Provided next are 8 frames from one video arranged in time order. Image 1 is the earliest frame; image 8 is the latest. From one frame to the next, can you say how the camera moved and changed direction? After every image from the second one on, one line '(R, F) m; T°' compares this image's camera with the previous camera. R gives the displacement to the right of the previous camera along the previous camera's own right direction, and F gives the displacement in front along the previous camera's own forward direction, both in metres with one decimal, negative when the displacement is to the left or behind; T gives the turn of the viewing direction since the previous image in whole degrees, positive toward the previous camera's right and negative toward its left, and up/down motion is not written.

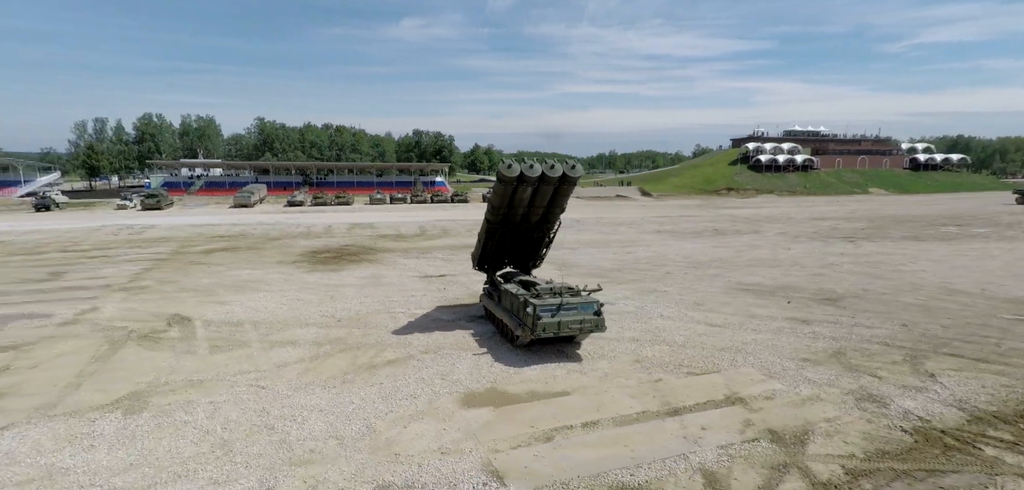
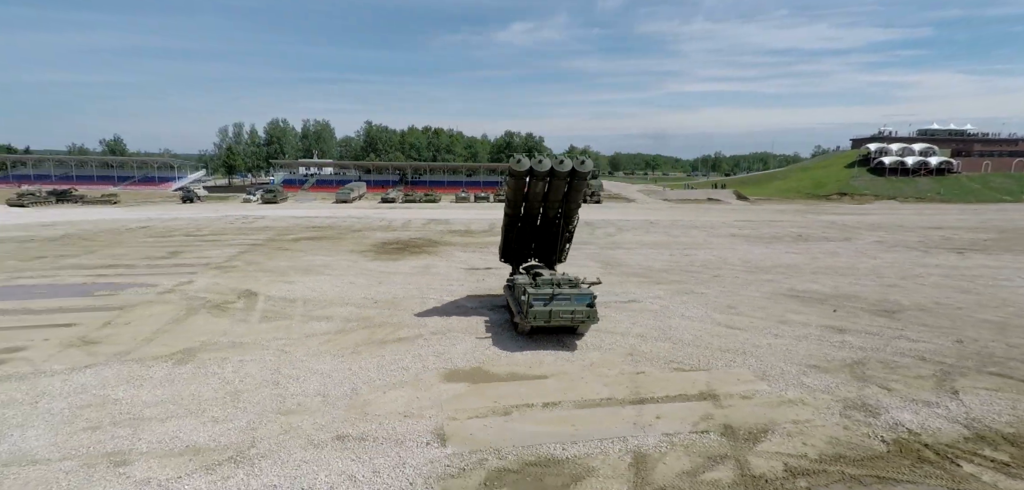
(+2.6, -0.6) m; -11°
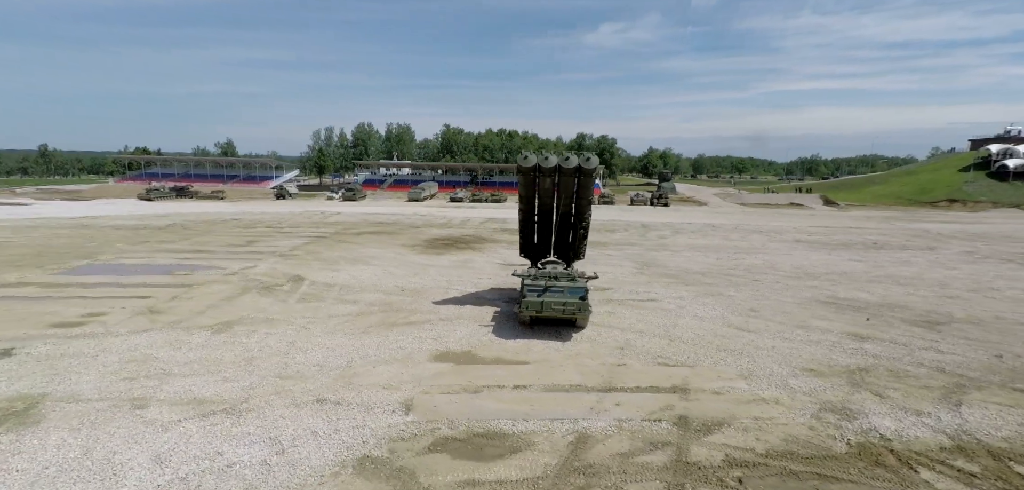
(+2.2, -0.5) m; -9°
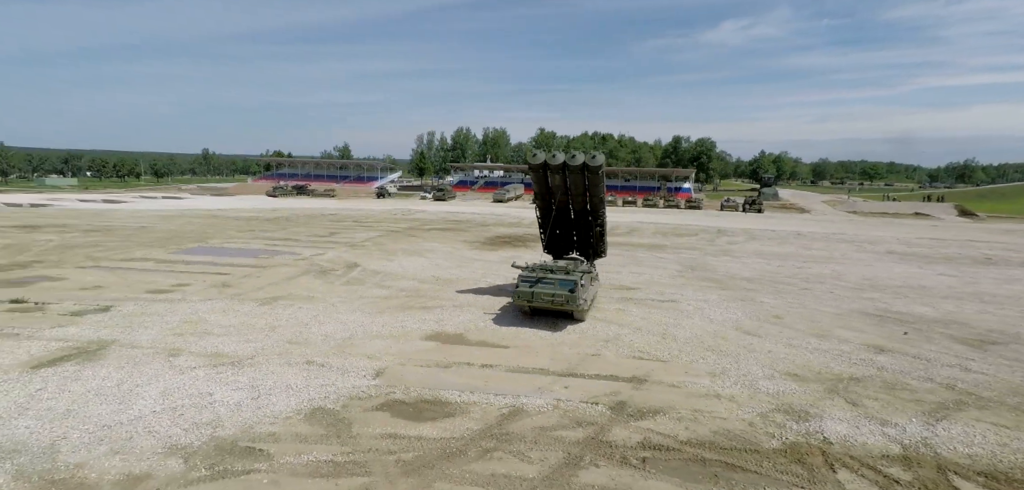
(+3.0, -0.6) m; -11°
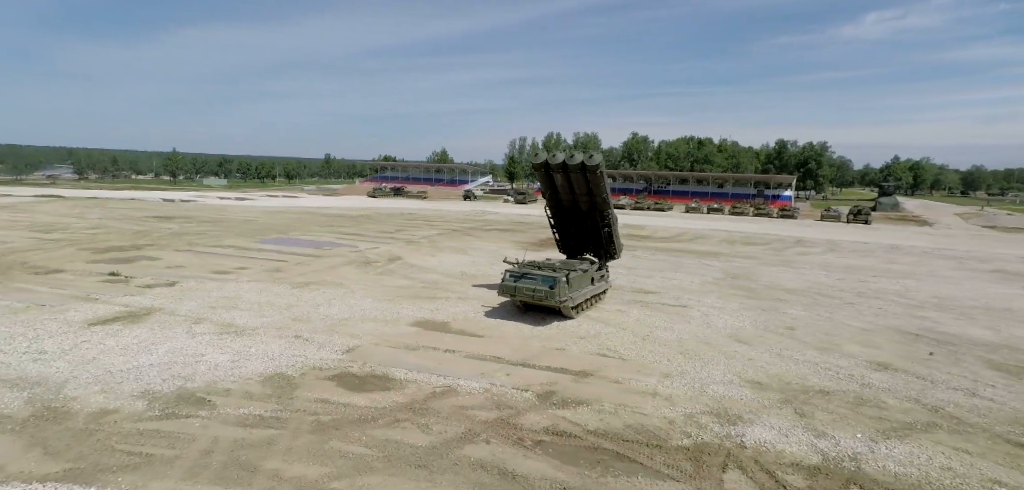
(+3.3, -0.3) m; -11°
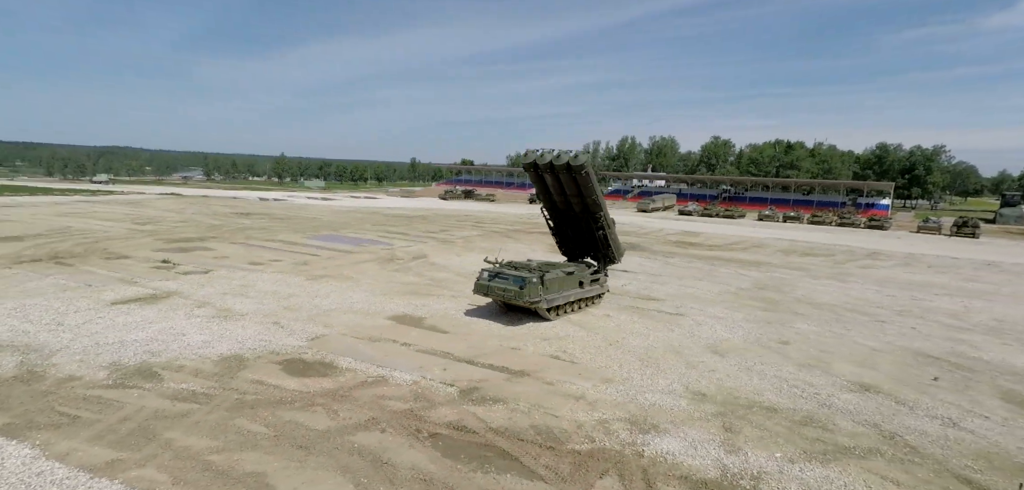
(+3.1, +0.1) m; -9°
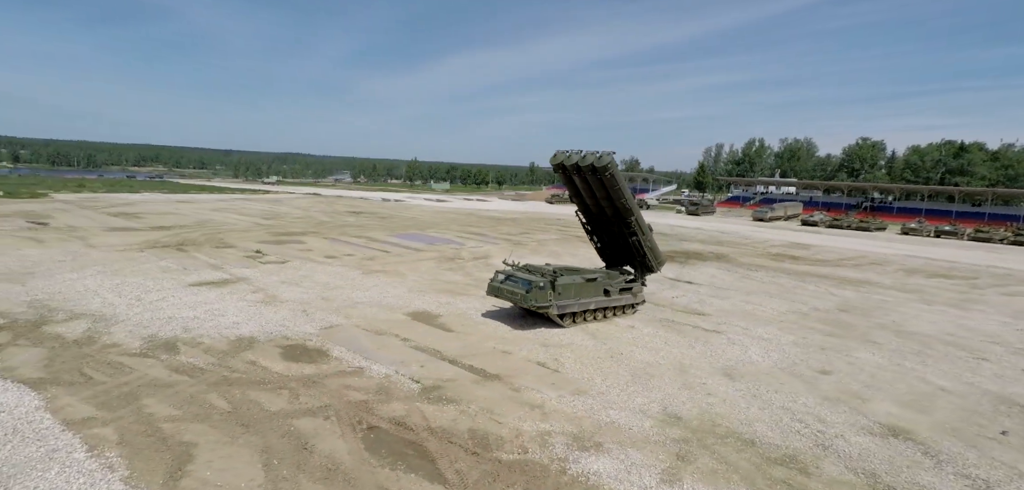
(+3.1, +0.5) m; -13°
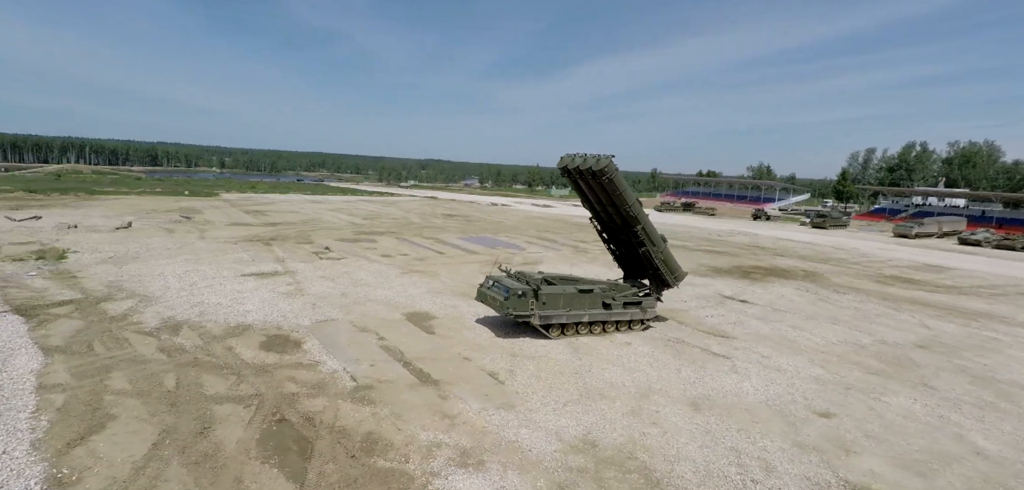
(+3.8, +0.8) m; -13°
